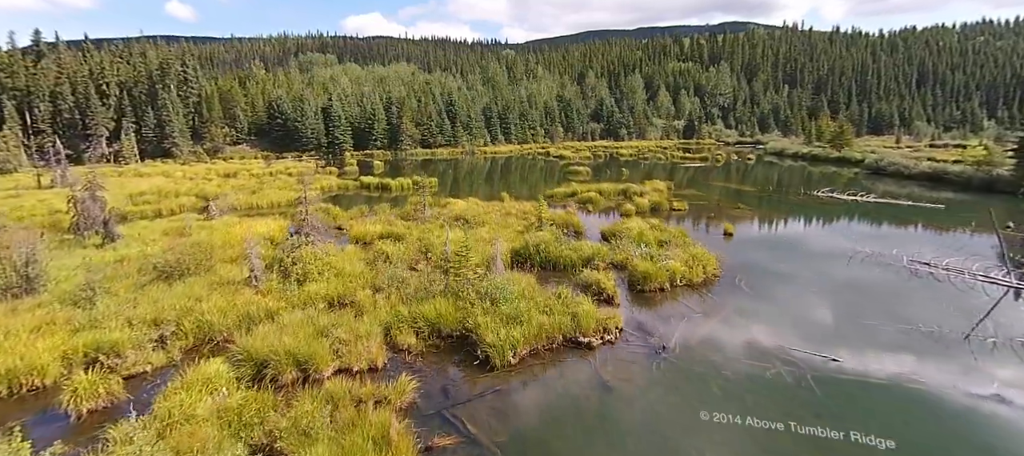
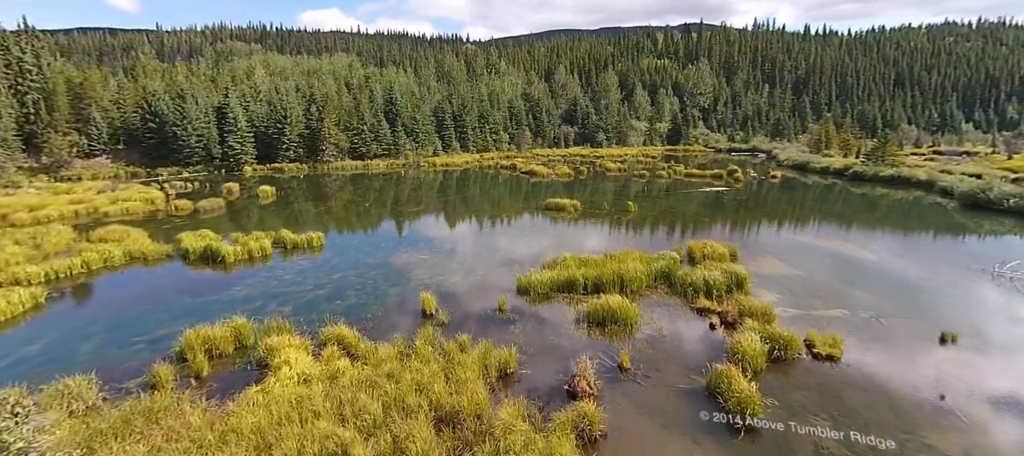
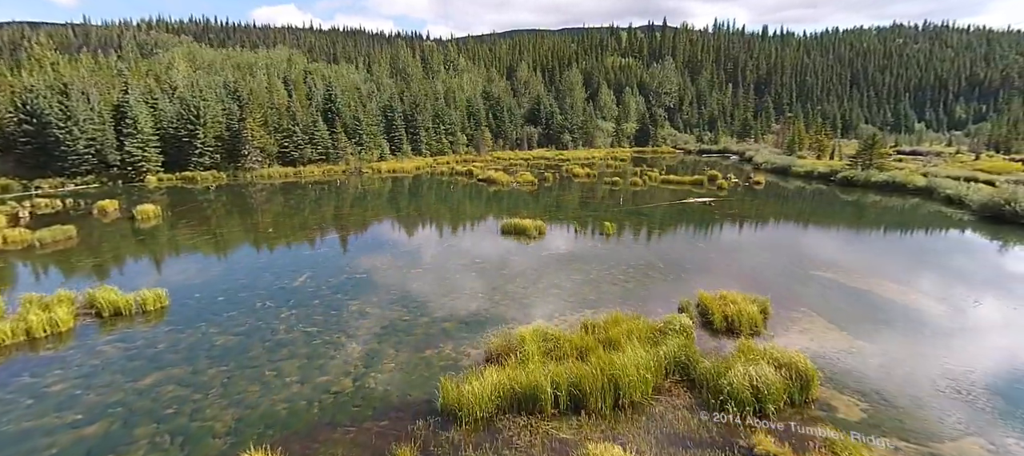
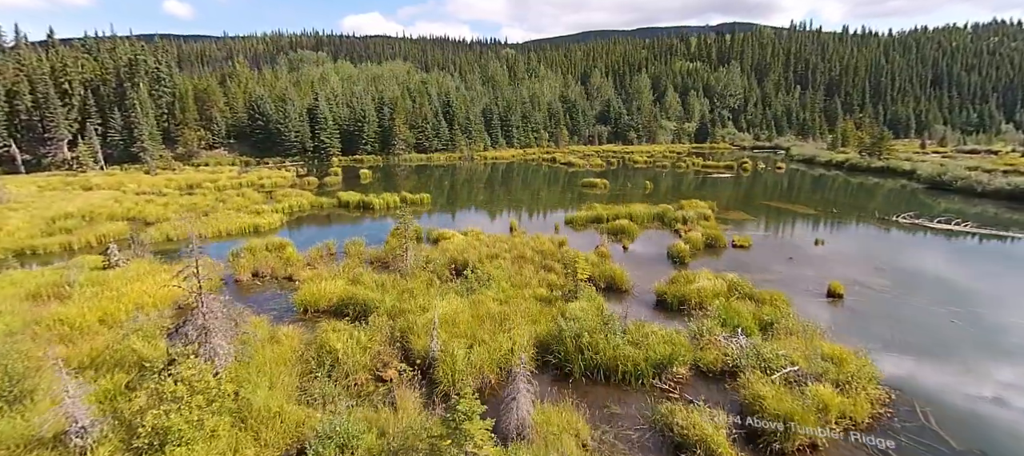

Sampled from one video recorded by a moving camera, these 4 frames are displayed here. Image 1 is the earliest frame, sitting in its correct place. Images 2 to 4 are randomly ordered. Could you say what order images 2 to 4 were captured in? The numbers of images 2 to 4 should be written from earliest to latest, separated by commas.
4, 2, 3
